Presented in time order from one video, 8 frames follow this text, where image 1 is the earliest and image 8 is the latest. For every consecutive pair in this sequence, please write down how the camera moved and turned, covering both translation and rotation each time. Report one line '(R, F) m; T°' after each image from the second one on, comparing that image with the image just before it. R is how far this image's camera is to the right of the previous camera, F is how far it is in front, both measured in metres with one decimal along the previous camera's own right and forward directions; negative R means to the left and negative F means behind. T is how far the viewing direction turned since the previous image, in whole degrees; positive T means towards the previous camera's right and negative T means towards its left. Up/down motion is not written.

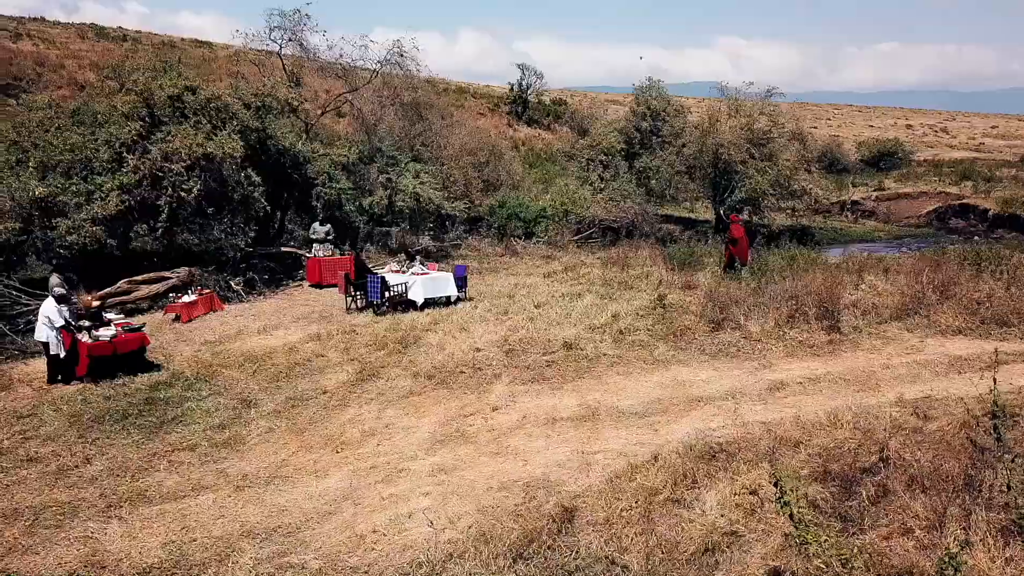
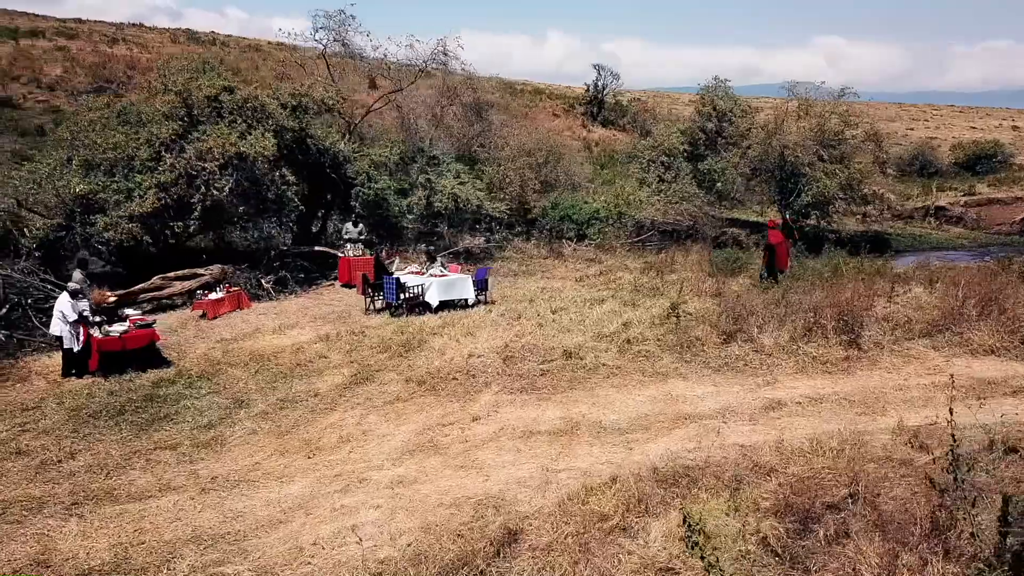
(+0.8, +0.3) m; -6°
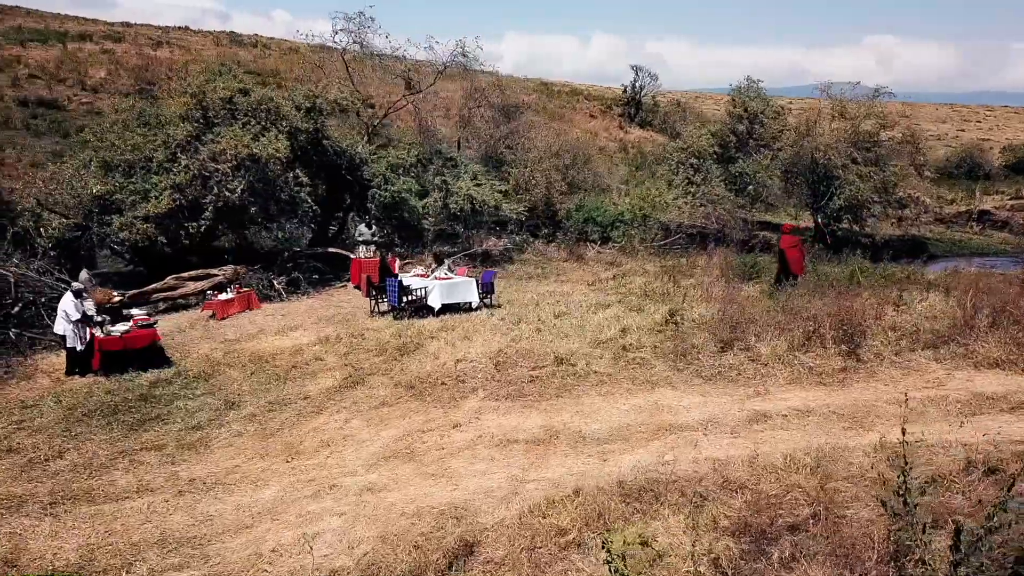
(+0.5, +0.1) m; -3°
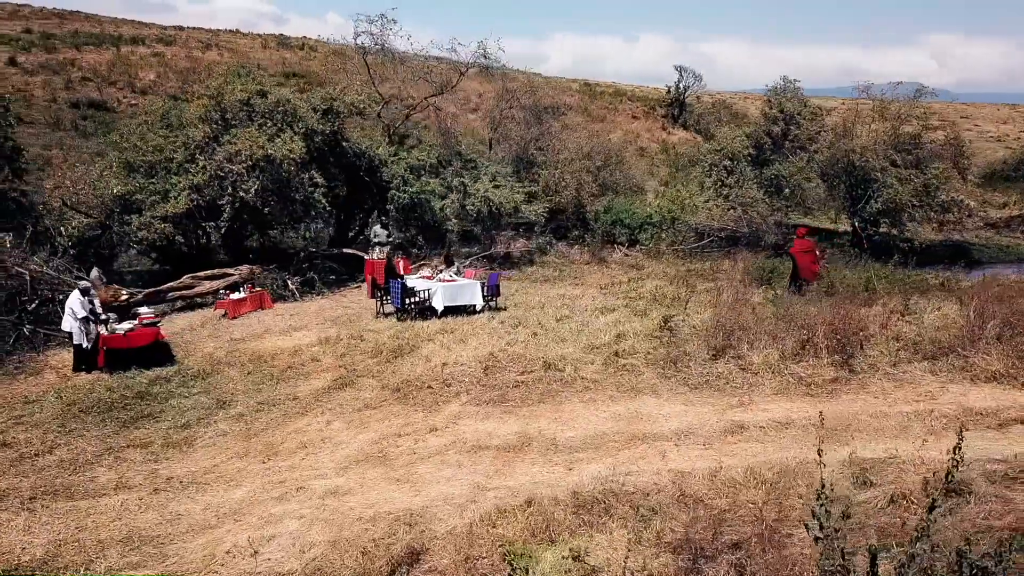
(+0.6, +0.1) m; -3°
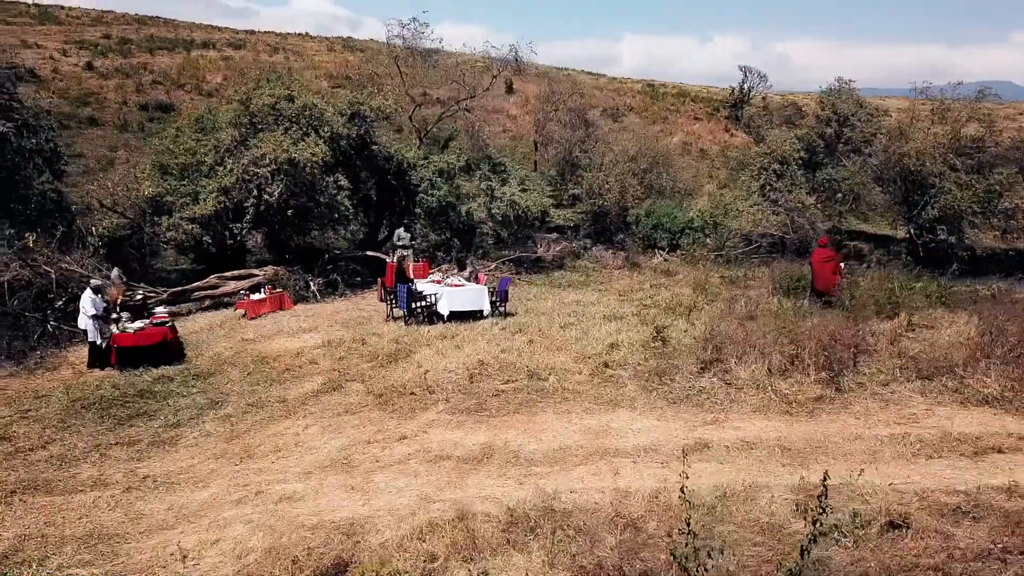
(+0.8, +0.1) m; -5°
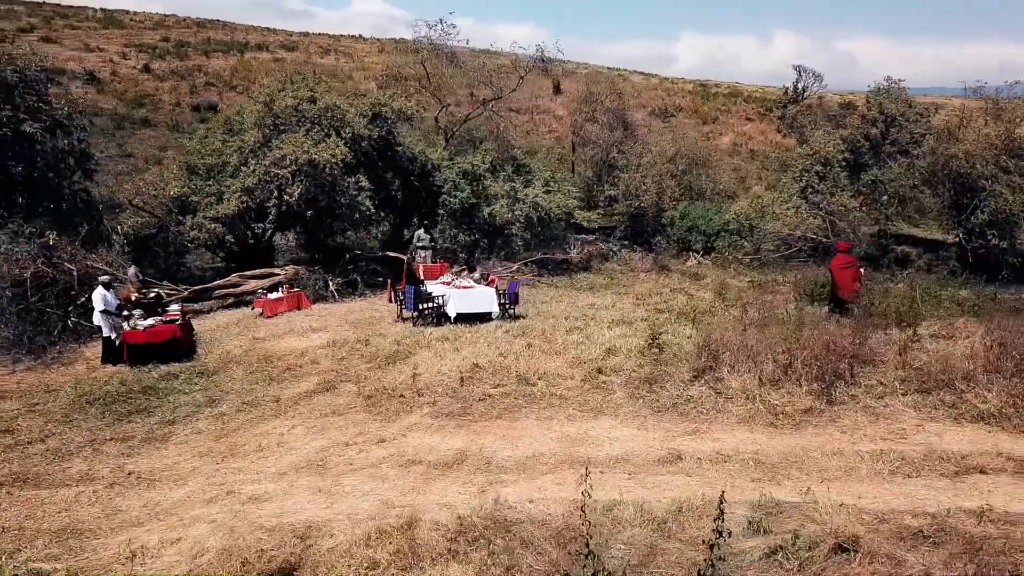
(+0.6, +0.1) m; -4°
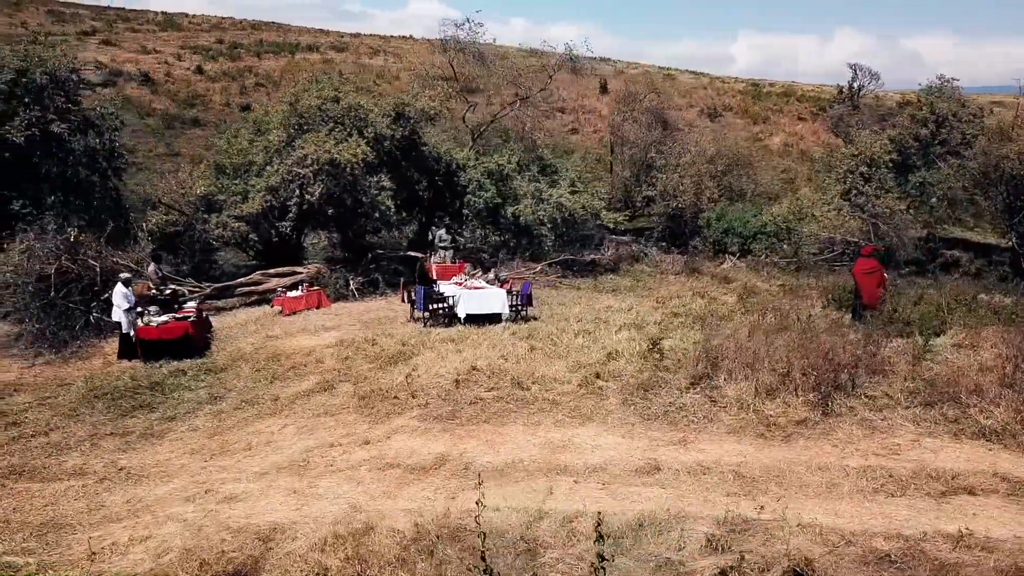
(+0.5, +0.1) m; -4°
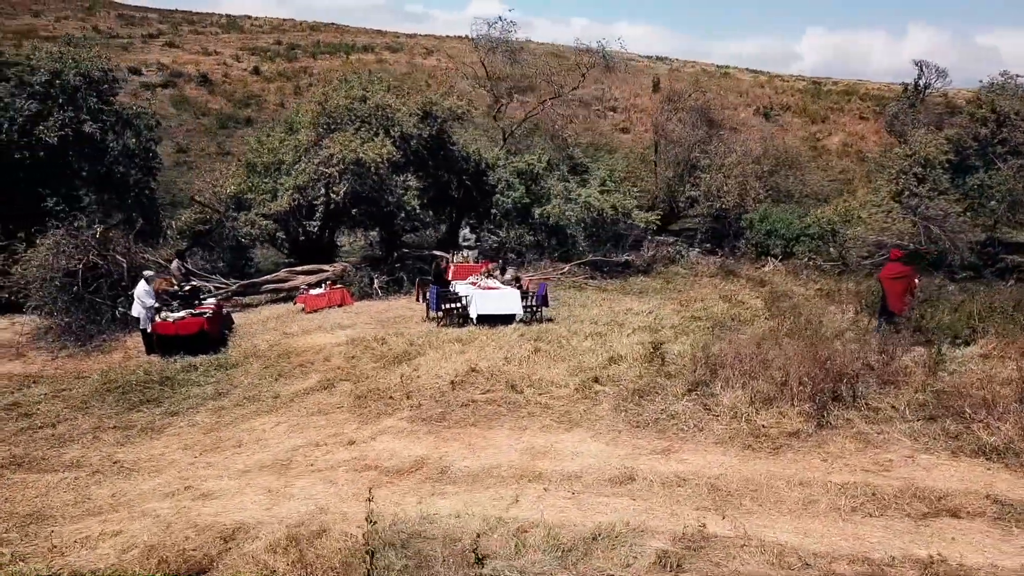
(+0.5, +0.2) m; -4°
